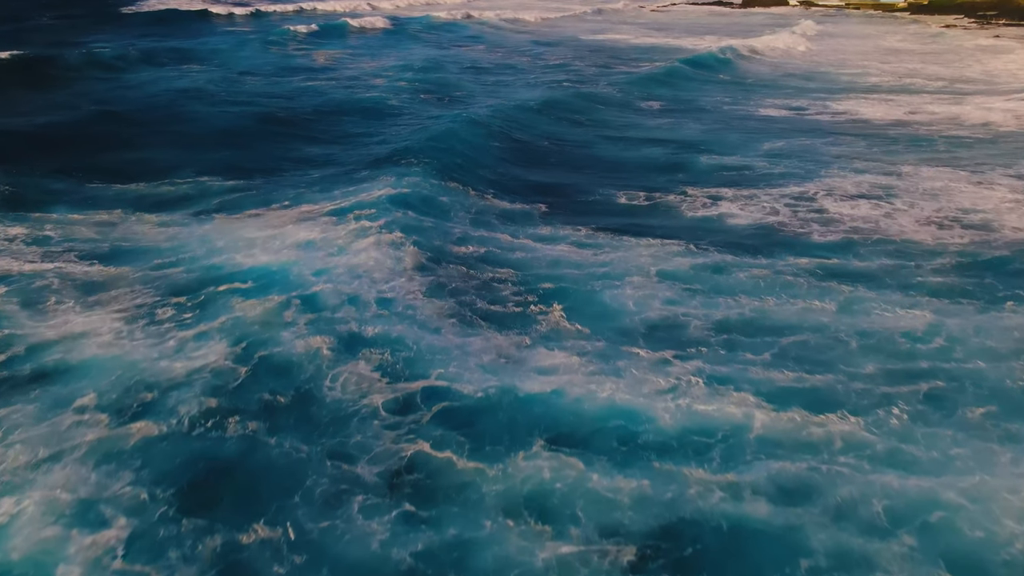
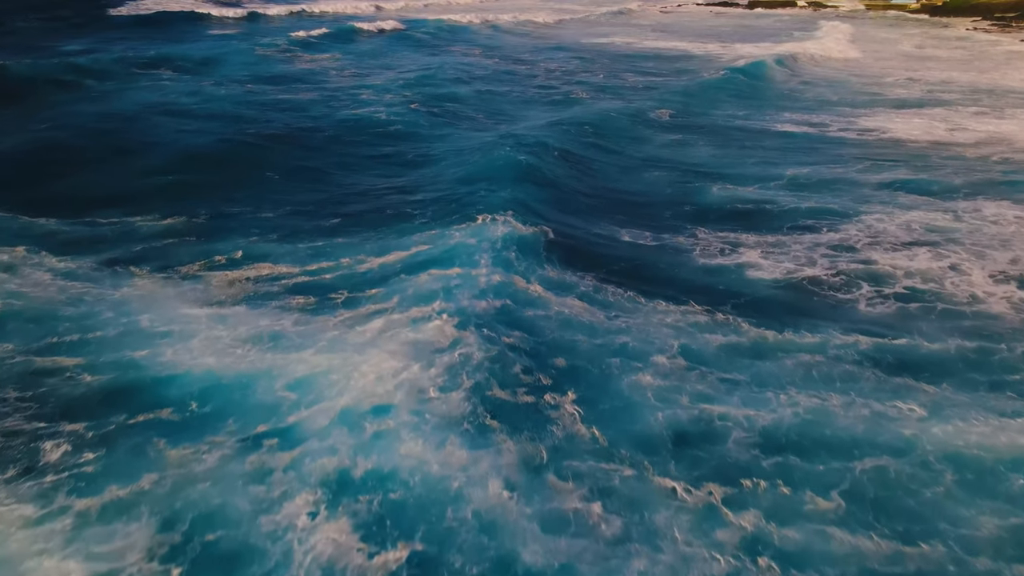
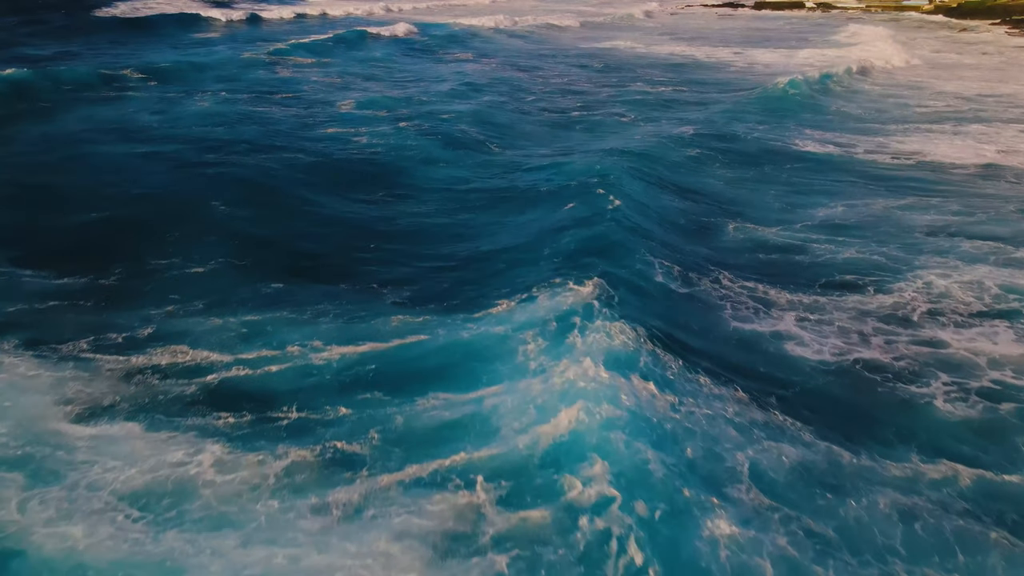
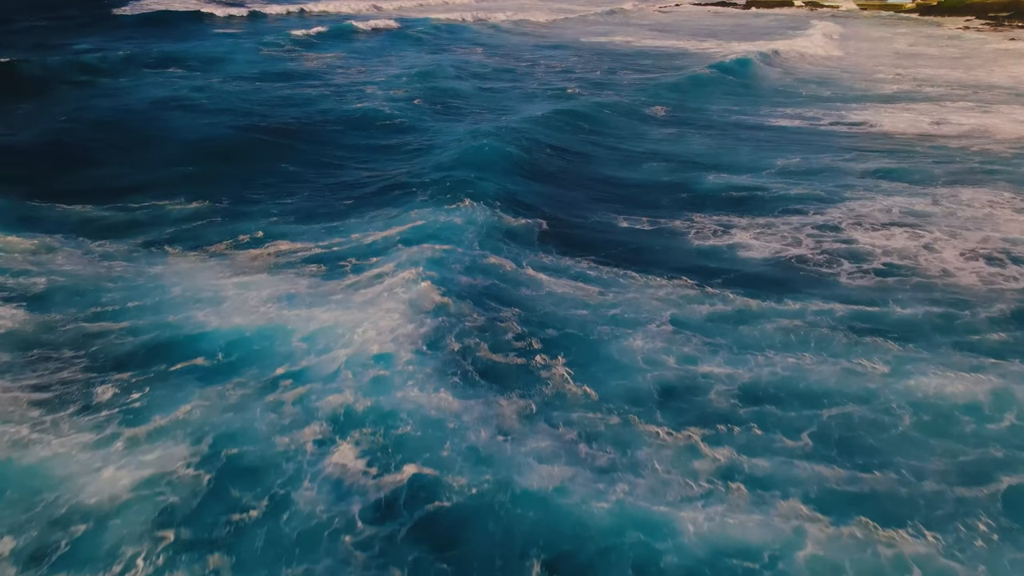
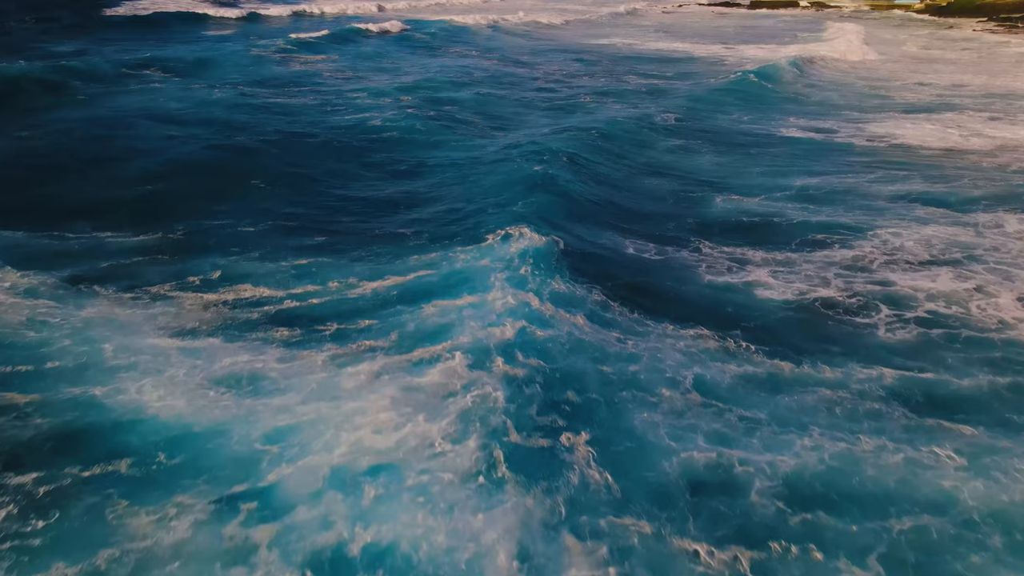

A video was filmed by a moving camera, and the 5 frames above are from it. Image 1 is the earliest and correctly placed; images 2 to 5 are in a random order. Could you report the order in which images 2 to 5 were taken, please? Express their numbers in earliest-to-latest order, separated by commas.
4, 2, 5, 3
